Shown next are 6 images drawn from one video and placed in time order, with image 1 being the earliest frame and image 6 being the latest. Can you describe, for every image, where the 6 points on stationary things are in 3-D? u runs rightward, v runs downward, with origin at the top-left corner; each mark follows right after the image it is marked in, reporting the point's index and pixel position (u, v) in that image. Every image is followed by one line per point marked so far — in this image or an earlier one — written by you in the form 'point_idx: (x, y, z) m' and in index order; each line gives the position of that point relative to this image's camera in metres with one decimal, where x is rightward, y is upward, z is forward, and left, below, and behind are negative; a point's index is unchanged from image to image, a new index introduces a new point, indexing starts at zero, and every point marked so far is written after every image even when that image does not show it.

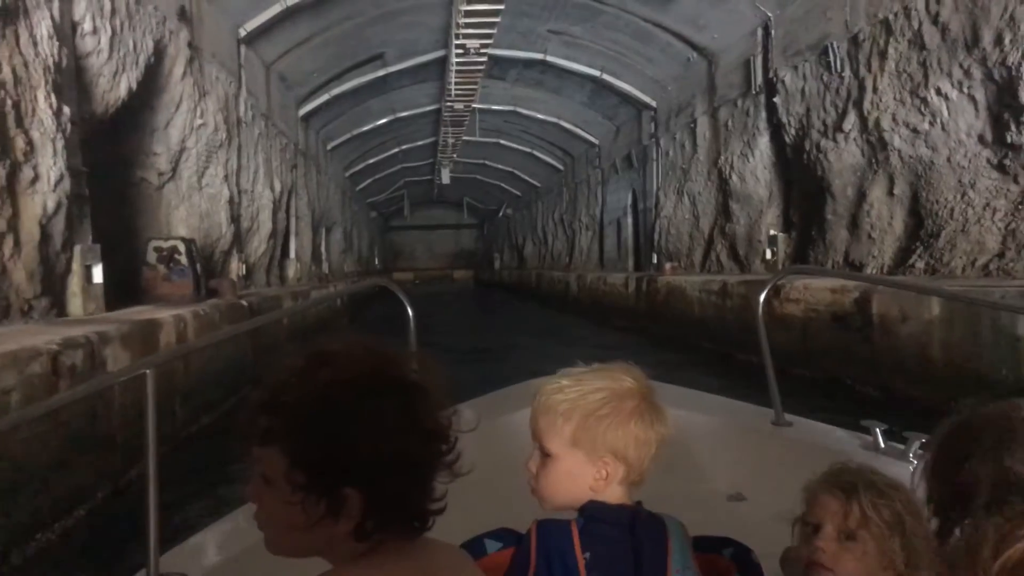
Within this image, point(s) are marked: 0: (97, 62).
0: (-2.5, +1.4, +4.8) m
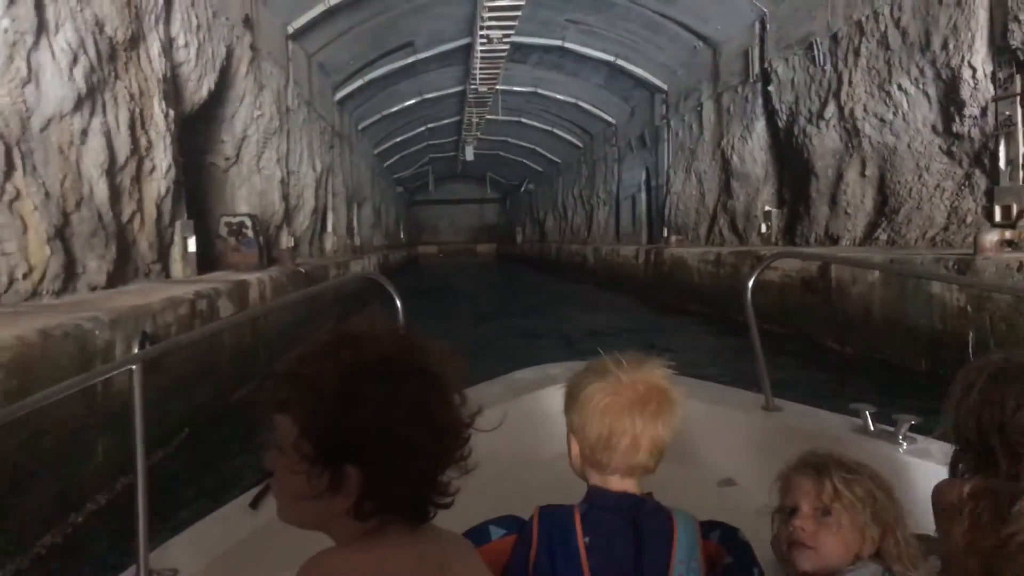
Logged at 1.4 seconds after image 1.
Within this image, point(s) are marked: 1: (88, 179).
0: (-2.3, +1.6, +5.8) m
1: (-2.1, +0.5, +4.0) m
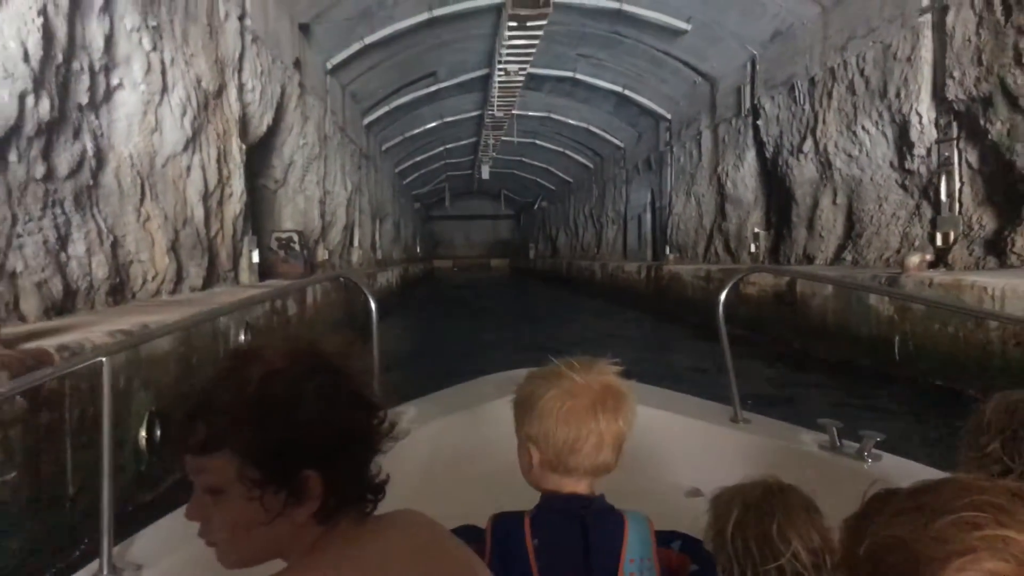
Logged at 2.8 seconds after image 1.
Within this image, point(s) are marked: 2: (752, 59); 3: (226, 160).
0: (-2.2, +1.6, +6.9) m
1: (-2.0, +0.5, +5.0) m
2: (+3.1, +2.9, +10.3) m
3: (-2.1, +0.9, +5.8) m
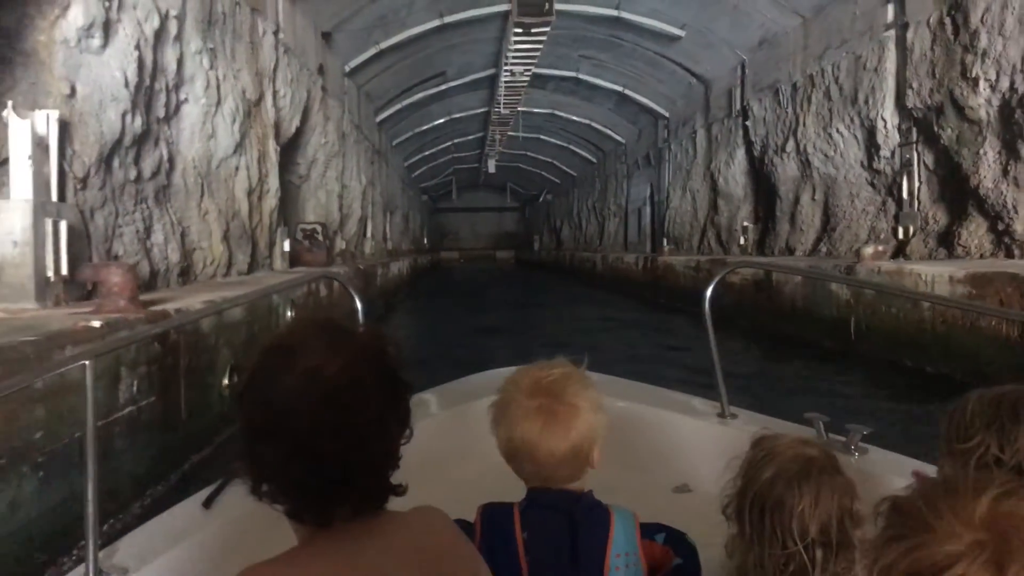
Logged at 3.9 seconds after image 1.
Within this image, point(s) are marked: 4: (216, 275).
0: (-2.2, +1.7, +7.7) m
1: (-2.0, +0.6, +5.8) m
2: (+3.2, +3.1, +11.0) m
3: (-2.0, +1.1, +6.6) m
4: (-2.0, +0.1, +5.4) m
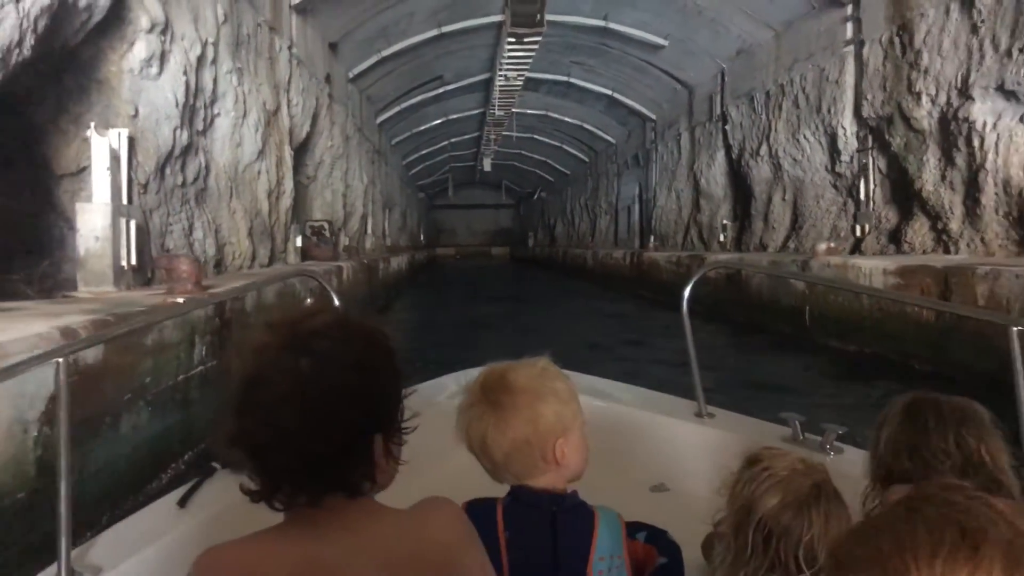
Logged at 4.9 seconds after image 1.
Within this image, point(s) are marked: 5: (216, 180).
0: (-2.2, +1.8, +8.4) m
1: (-2.1, +0.7, +6.5) m
2: (+3.1, +3.2, +11.7) m
3: (-2.1, +1.1, +7.3) m
4: (-2.0, +0.2, +6.1) m
5: (-2.1, +0.8, +5.6) m
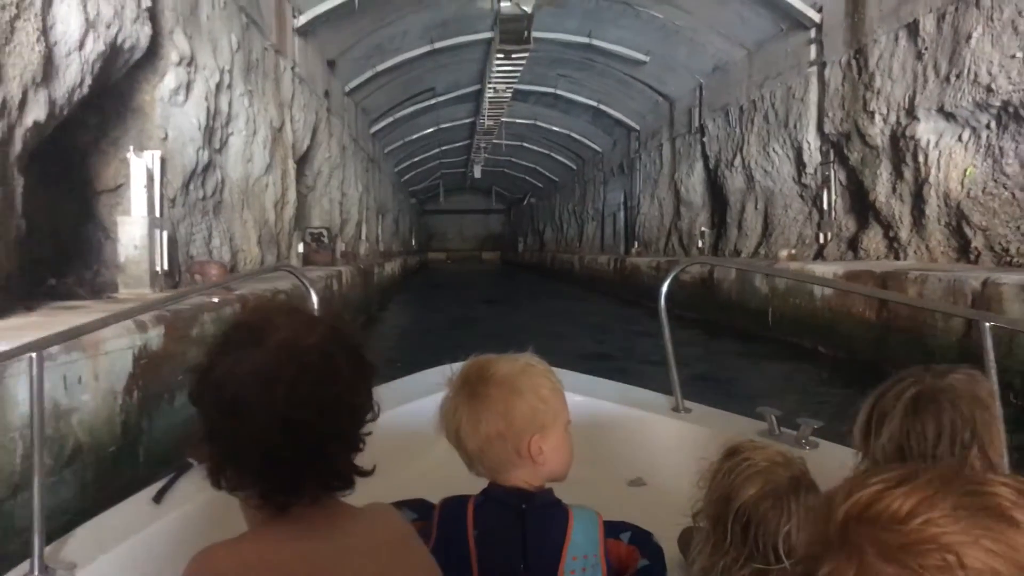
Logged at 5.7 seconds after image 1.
0: (-2.4, +1.7, +8.9) m
1: (-2.2, +0.7, +7.1) m
2: (+2.9, +3.1, +12.3) m
3: (-2.2, +1.1, +7.8) m
4: (-2.2, +0.1, +6.6) m
5: (-2.2, +0.7, +6.1) m
